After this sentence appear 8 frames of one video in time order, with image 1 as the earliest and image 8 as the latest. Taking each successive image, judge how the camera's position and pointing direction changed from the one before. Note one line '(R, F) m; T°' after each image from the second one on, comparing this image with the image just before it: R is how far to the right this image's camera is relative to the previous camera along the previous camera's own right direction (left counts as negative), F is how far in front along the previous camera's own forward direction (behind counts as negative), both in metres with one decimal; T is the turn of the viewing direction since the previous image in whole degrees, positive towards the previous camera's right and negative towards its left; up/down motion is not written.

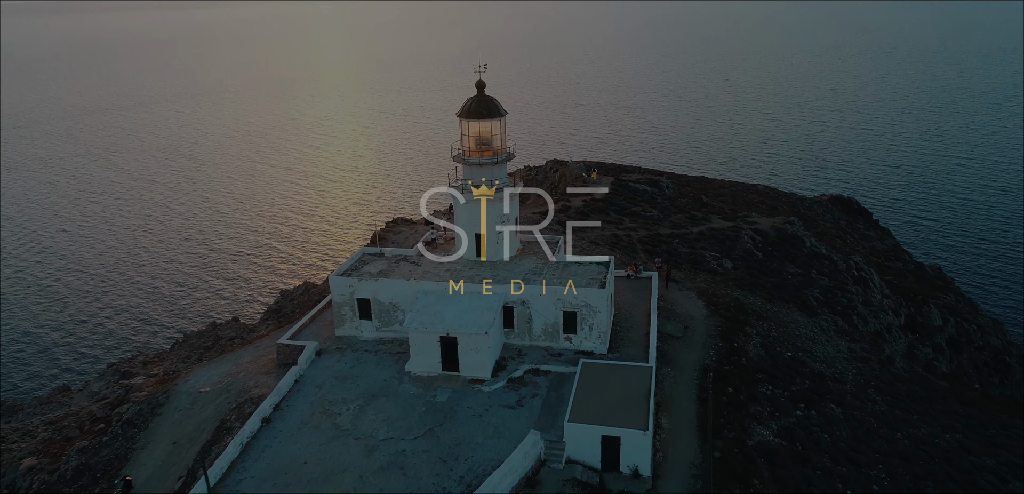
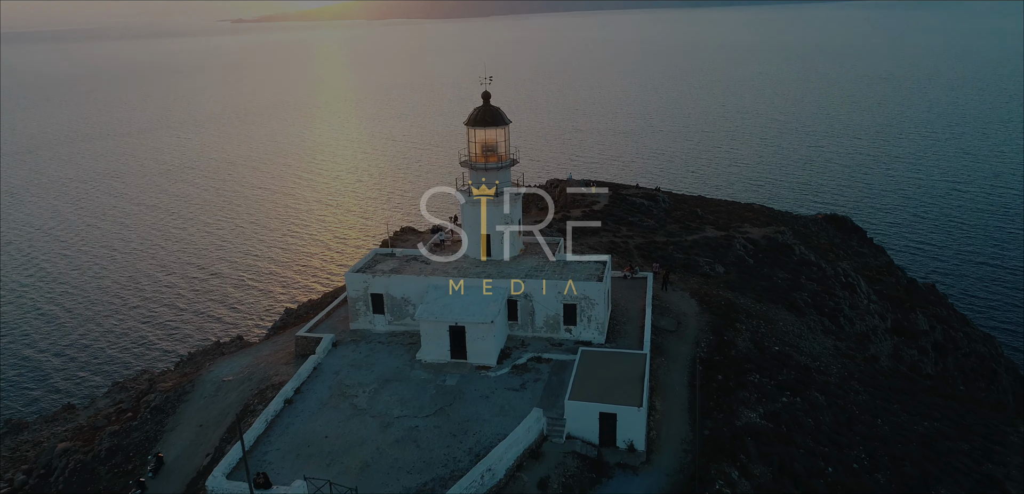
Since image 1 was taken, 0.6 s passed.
(-0.1, -1.4) m; 0°
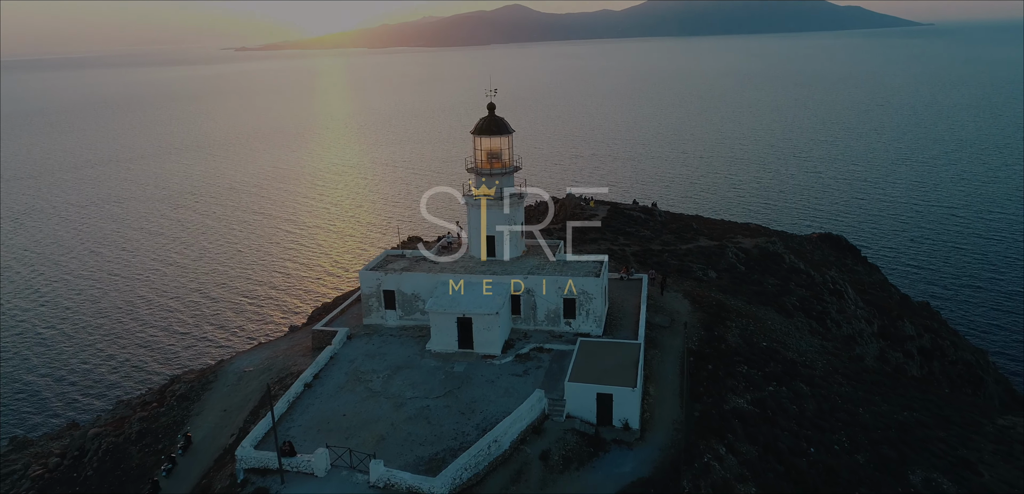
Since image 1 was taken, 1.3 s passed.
(-0.1, -1.5) m; 0°
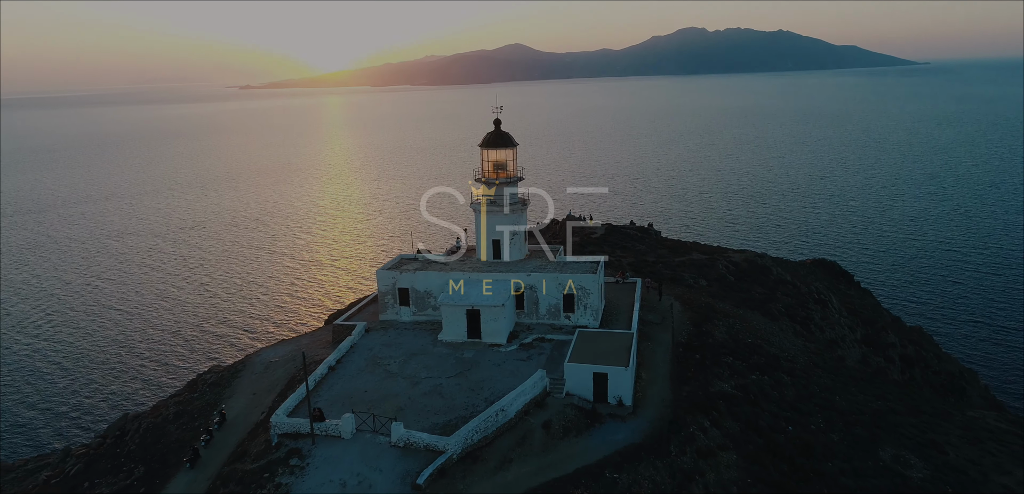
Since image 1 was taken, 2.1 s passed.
(-0.1, -2.1) m; 0°
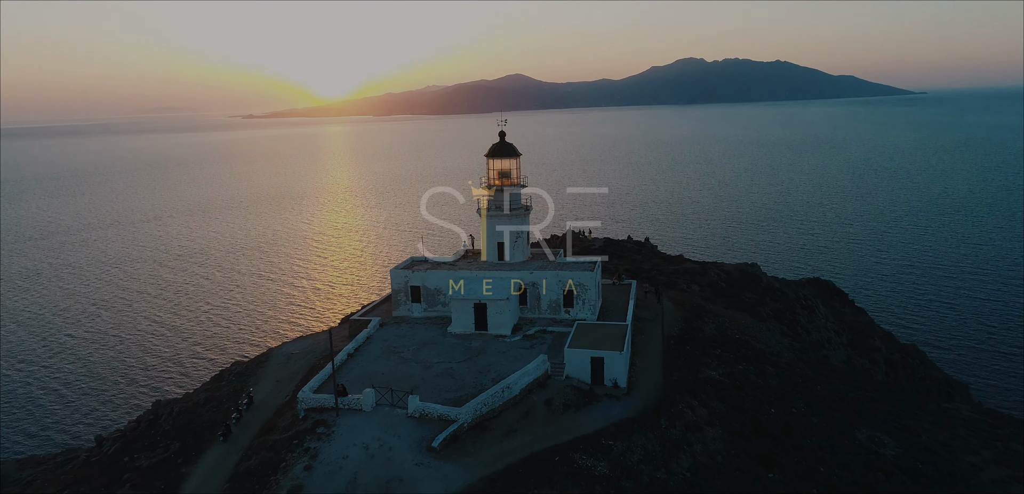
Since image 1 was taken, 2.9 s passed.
(-0.1, -2.0) m; 0°
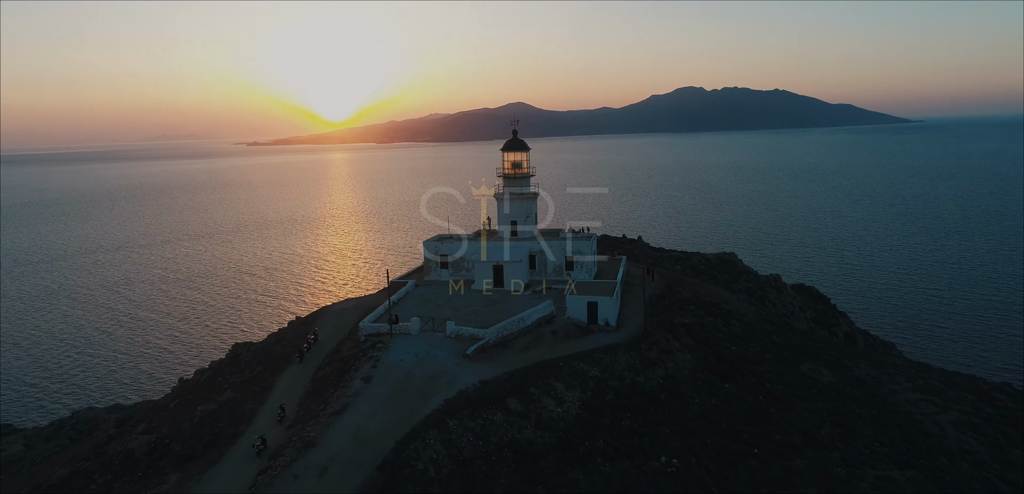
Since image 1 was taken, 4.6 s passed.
(-0.5, -5.8) m; 0°
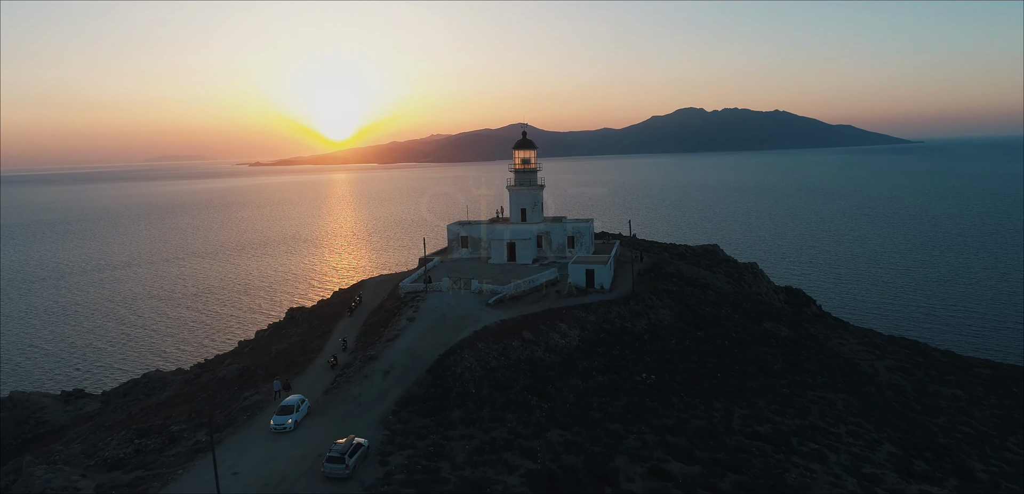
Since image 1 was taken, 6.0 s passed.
(-0.5, -5.8) m; 0°
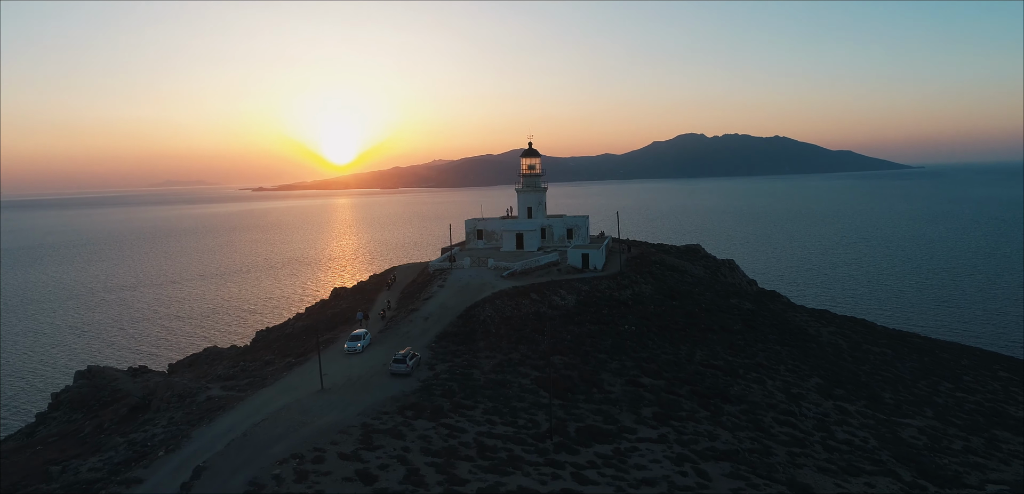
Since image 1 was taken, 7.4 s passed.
(-0.4, -7.0) m; 0°
